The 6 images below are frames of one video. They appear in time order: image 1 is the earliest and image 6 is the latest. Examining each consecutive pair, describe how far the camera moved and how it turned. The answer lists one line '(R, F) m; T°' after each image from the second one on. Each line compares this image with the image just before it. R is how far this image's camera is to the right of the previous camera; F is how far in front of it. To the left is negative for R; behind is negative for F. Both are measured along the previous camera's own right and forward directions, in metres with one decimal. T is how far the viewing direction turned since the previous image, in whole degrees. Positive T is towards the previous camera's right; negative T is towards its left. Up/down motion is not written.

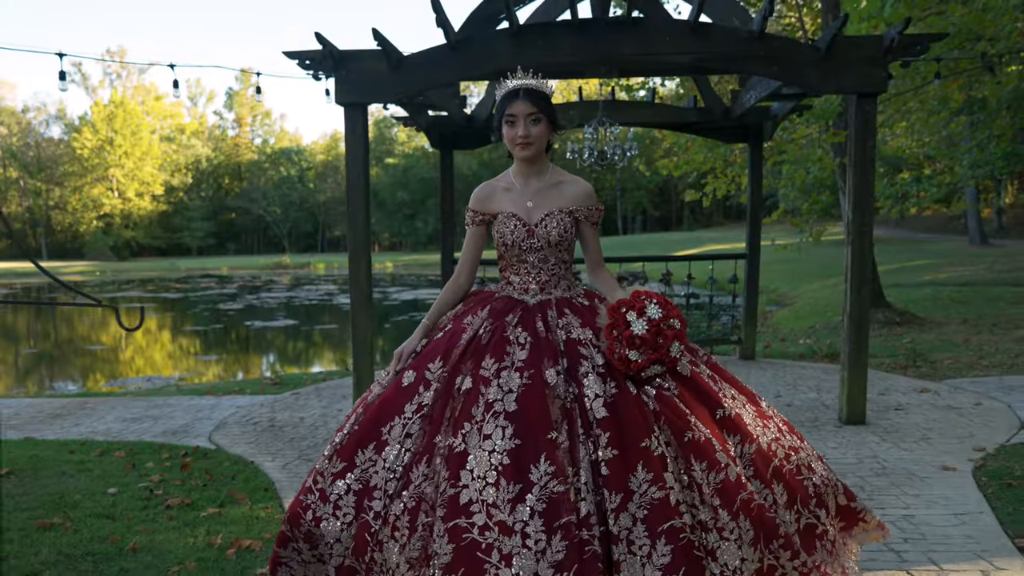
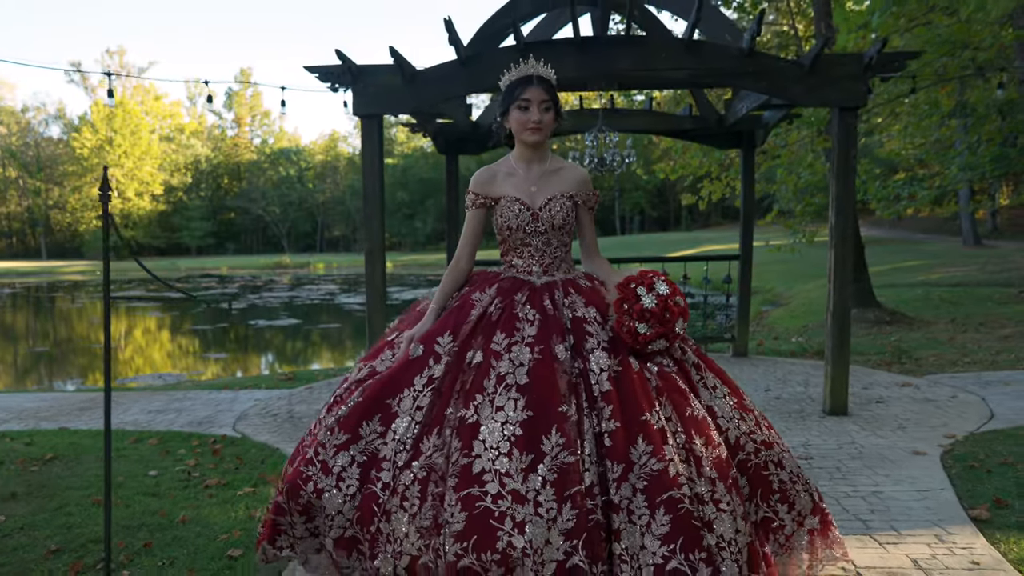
(-0.1, -0.3) m; 0°
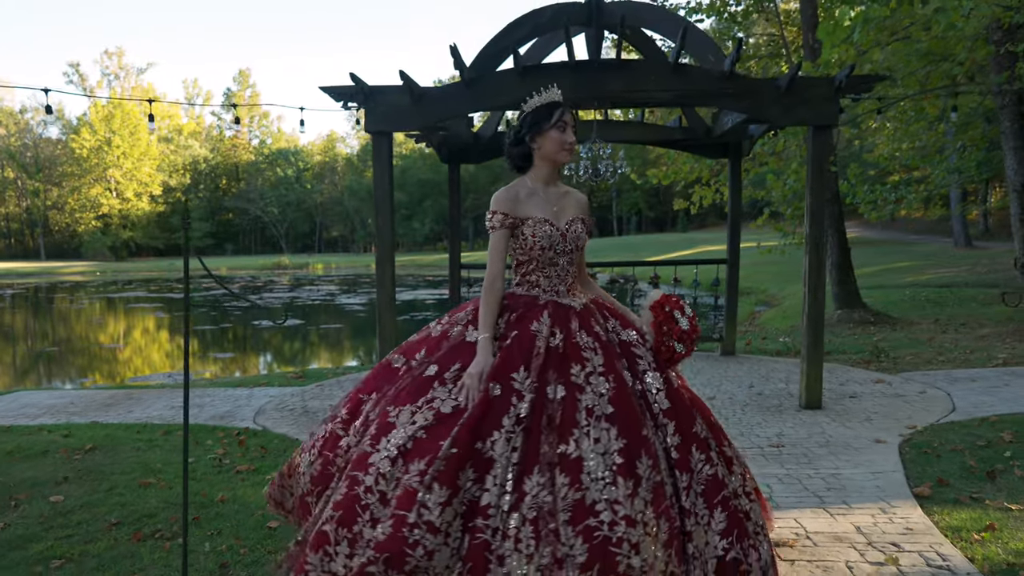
(0.0, -0.4) m; 0°
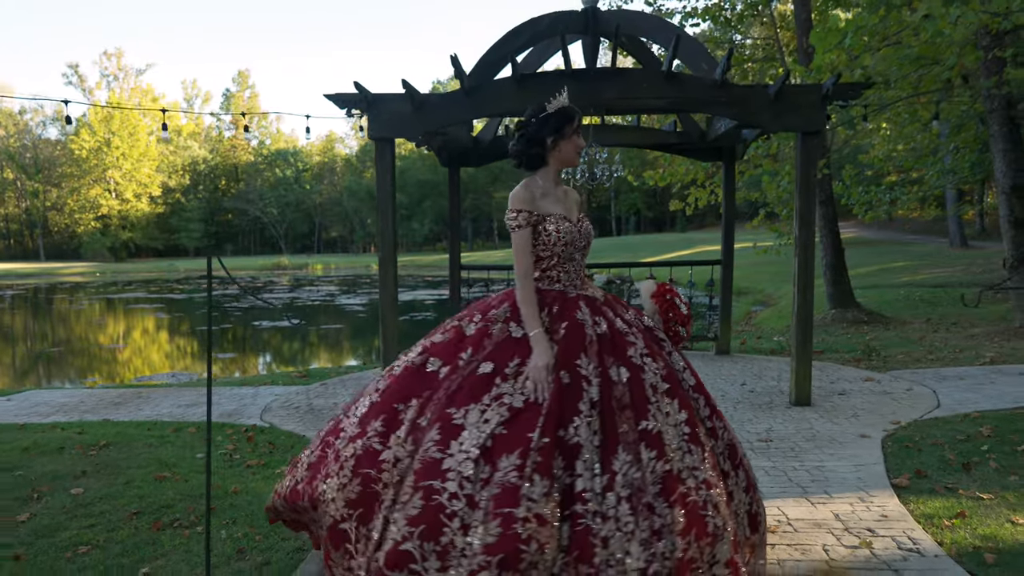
(0.0, -0.2) m; 0°
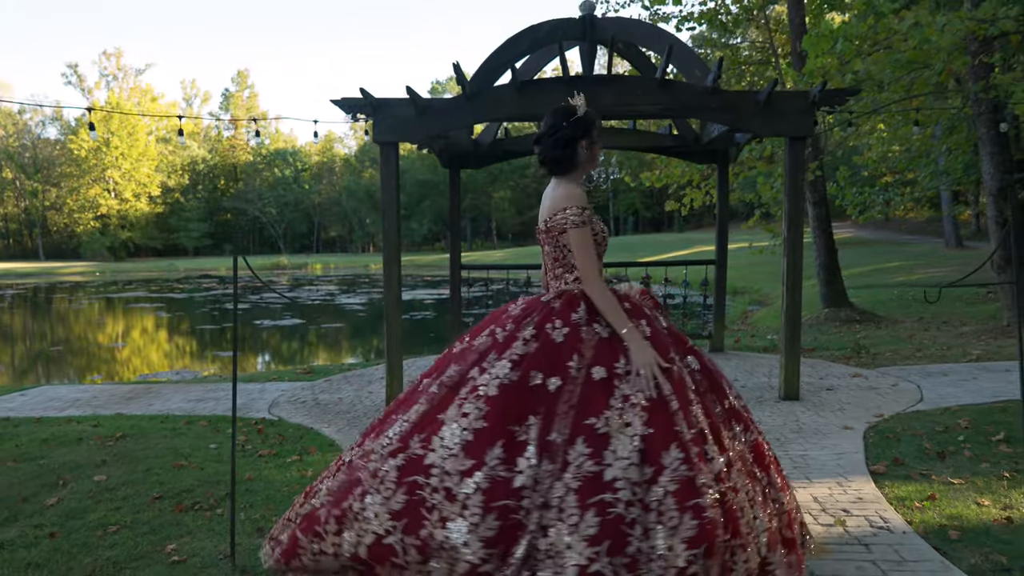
(0.0, -0.2) m; 0°
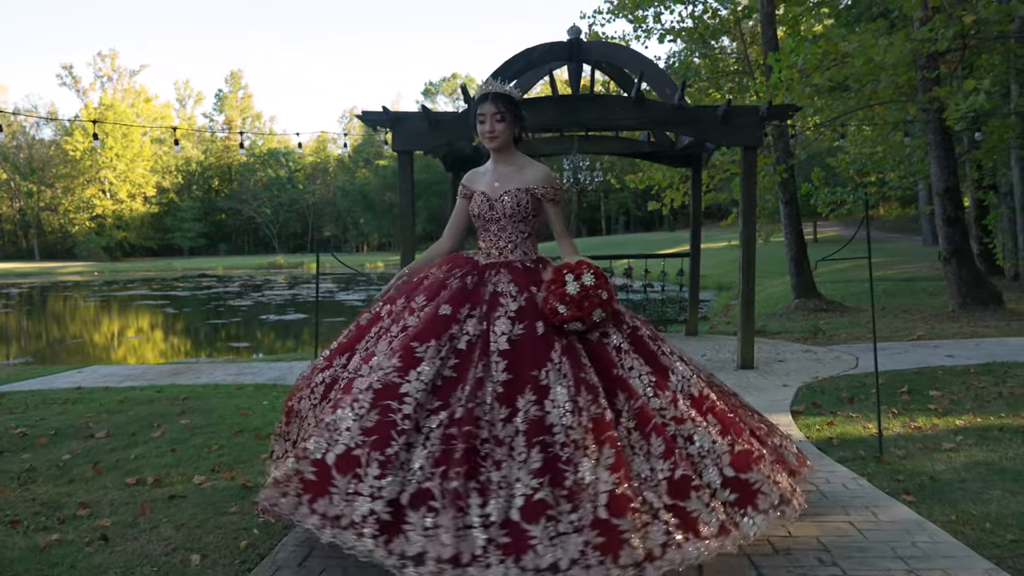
(-0.1, -1.0) m; +1°
